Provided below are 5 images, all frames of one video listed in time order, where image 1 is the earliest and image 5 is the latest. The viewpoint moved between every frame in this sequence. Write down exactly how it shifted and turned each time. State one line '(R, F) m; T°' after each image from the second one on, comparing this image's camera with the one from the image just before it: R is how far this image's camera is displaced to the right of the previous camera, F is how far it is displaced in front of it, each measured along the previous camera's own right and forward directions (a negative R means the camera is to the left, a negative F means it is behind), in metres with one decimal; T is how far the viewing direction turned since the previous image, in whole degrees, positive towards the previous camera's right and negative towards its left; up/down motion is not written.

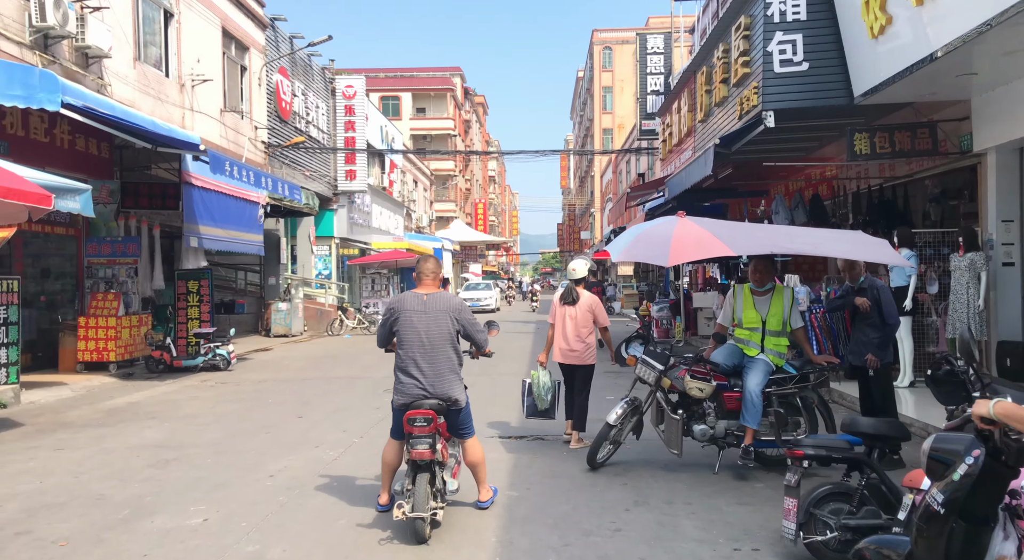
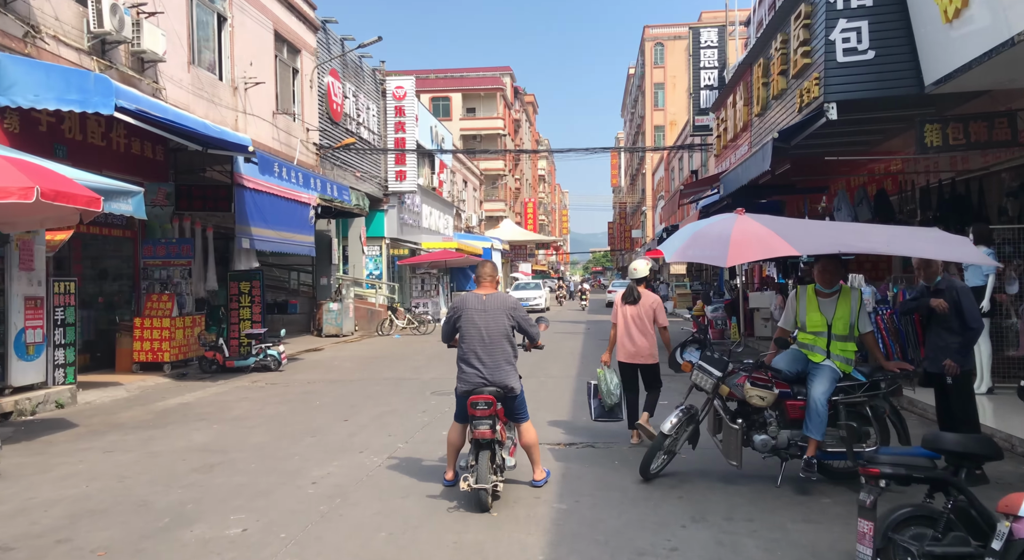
(0.0, +0.2) m; -4°
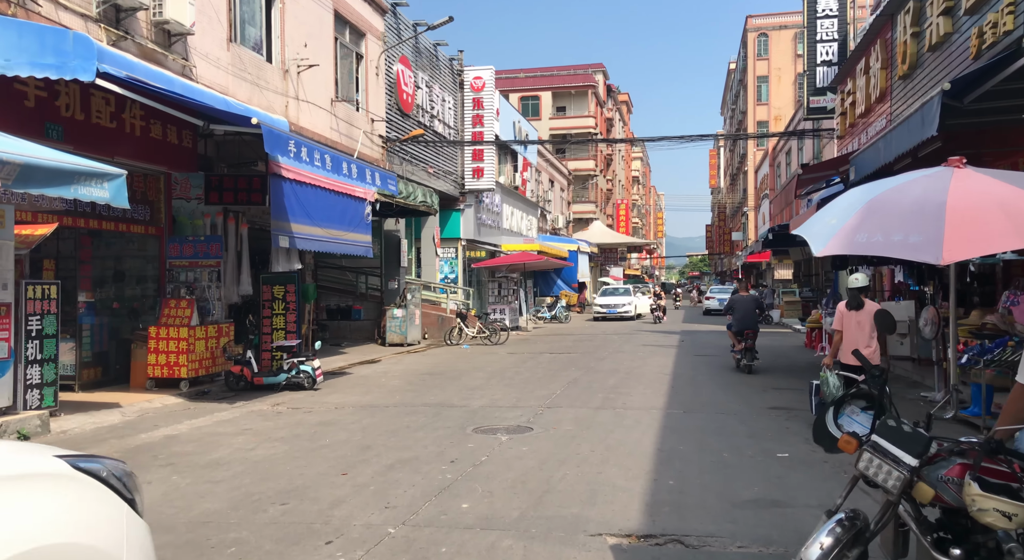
(+0.3, +2.3) m; -7°
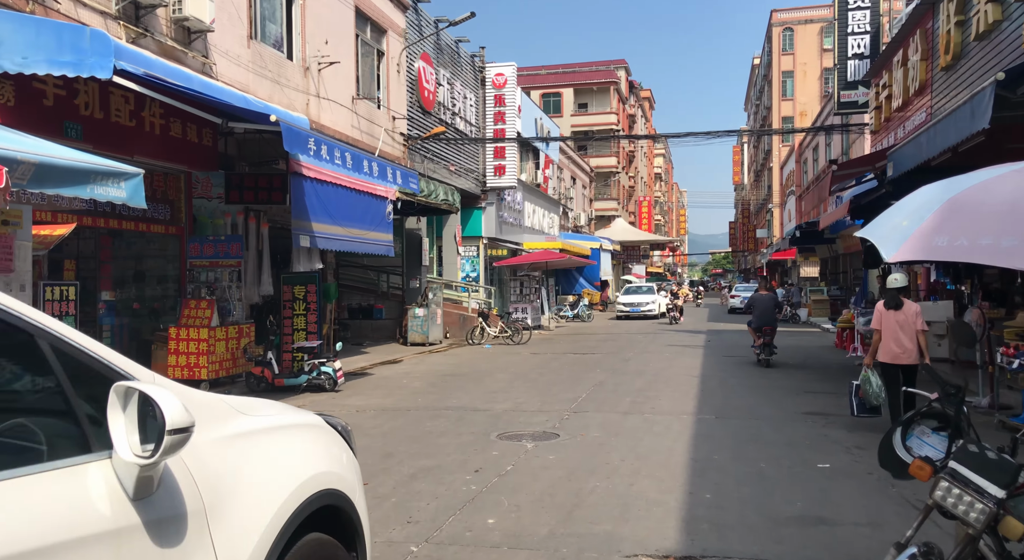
(0.0, +0.3) m; -2°
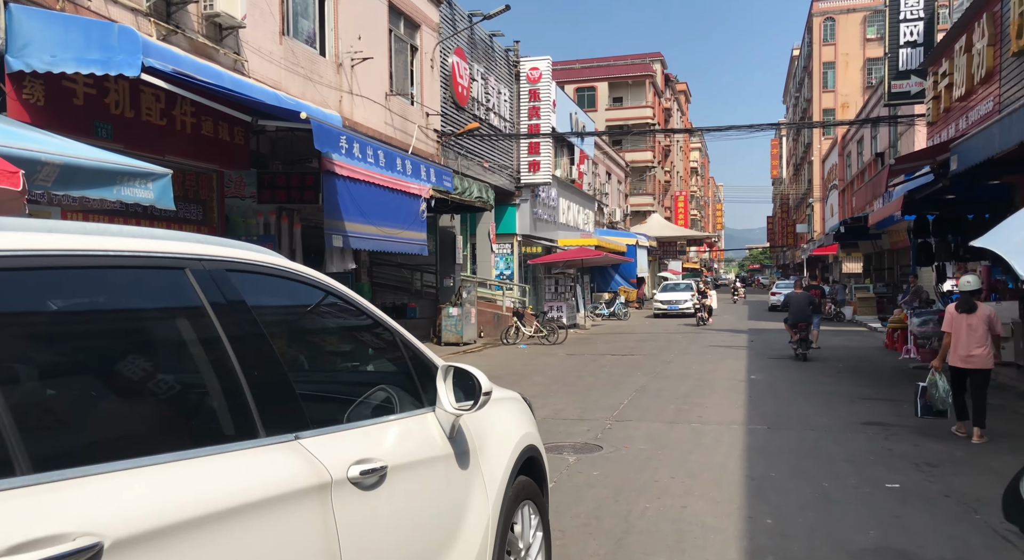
(-0.1, +0.4) m; -2°
